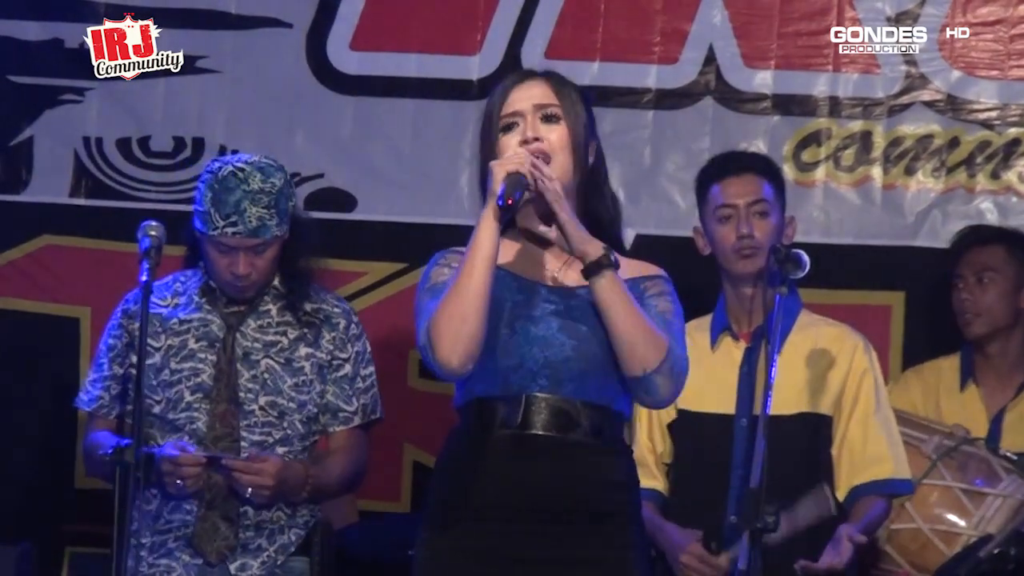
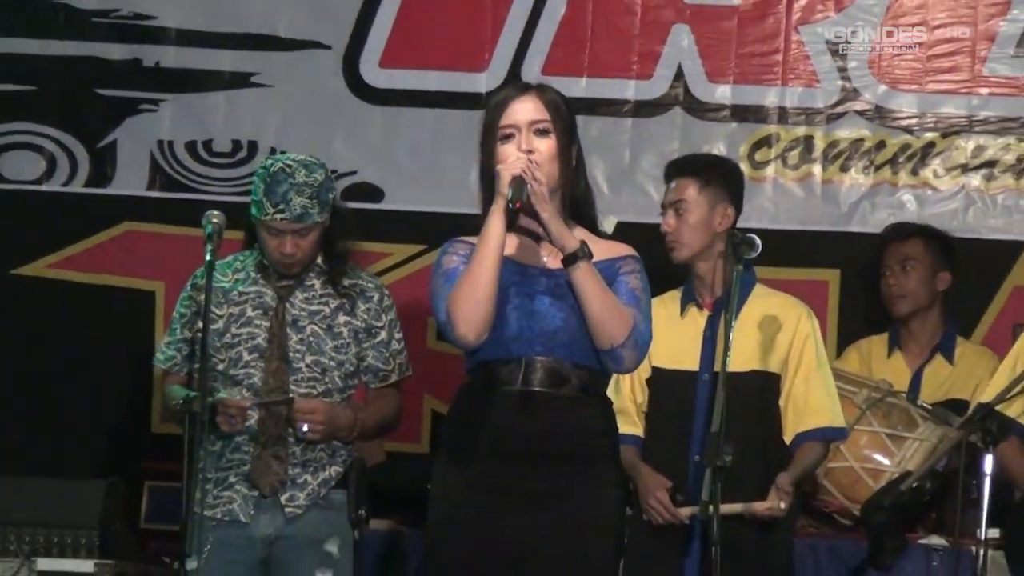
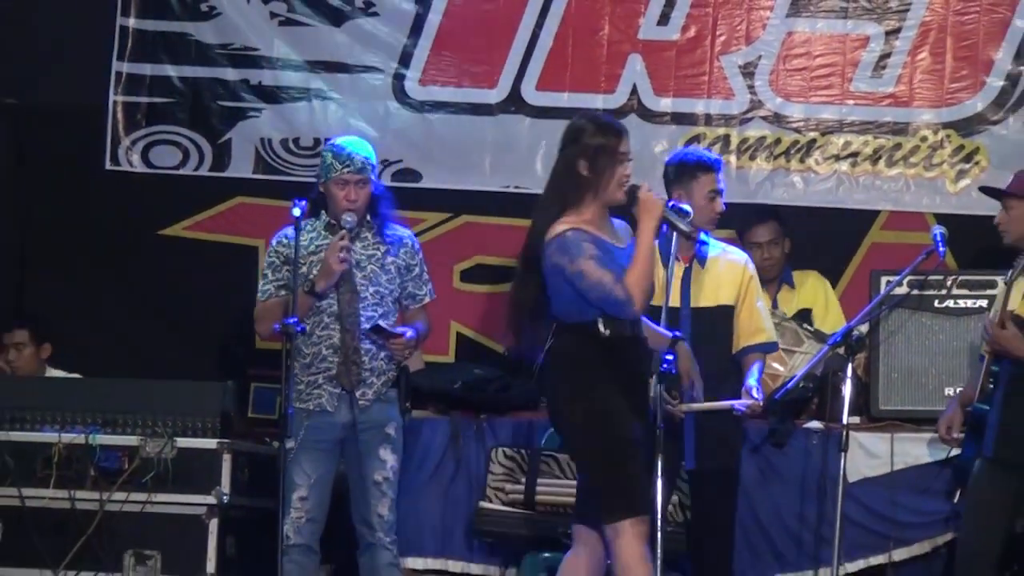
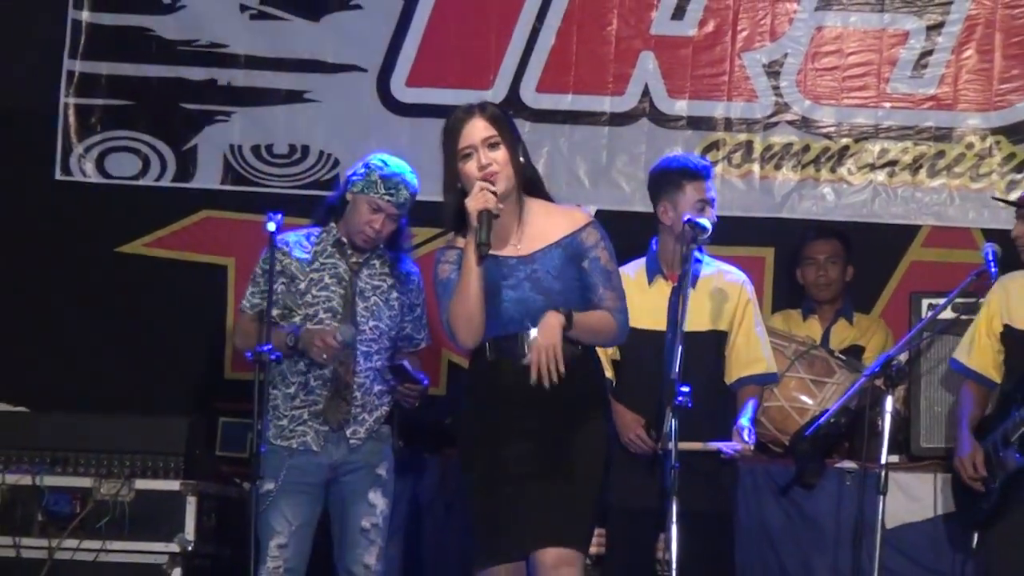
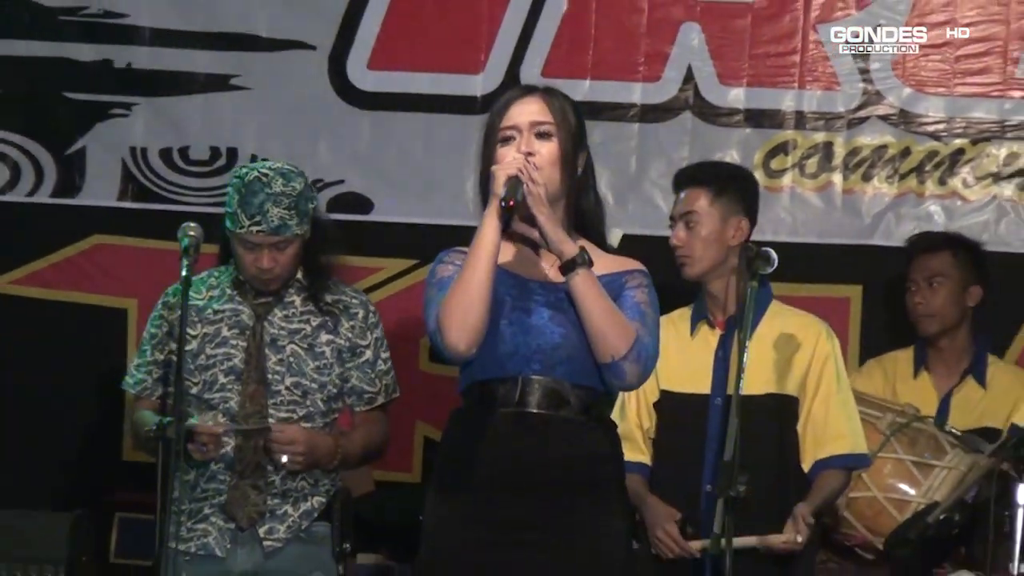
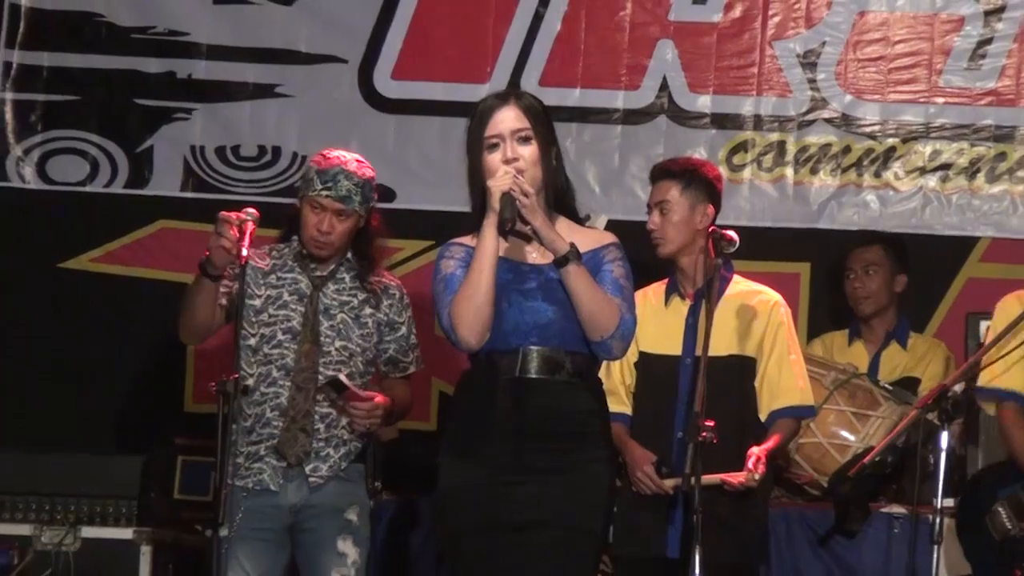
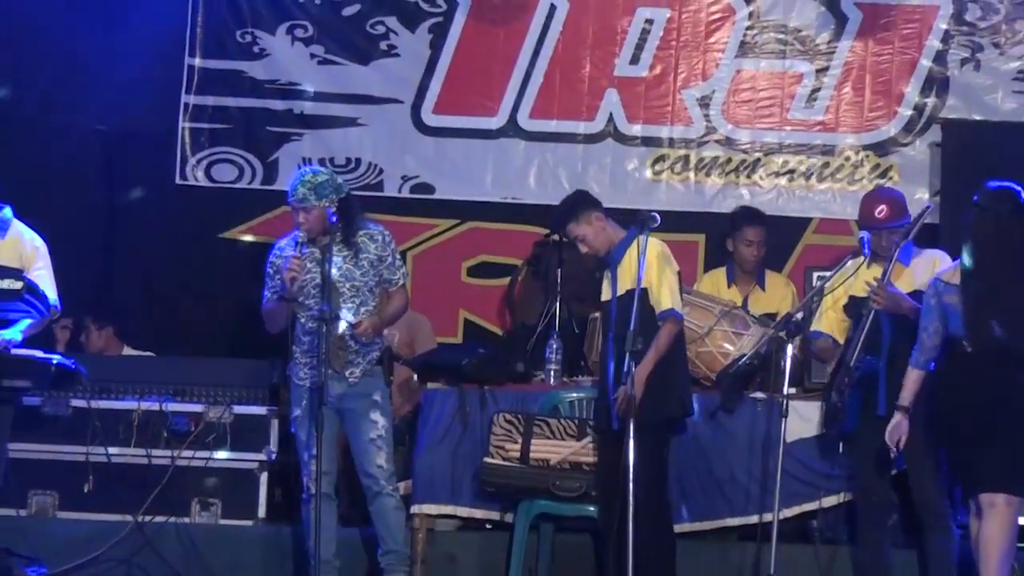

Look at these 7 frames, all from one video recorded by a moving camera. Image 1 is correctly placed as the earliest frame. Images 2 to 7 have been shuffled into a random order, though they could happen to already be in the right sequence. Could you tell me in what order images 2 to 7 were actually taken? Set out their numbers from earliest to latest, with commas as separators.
5, 2, 6, 4, 3, 7
